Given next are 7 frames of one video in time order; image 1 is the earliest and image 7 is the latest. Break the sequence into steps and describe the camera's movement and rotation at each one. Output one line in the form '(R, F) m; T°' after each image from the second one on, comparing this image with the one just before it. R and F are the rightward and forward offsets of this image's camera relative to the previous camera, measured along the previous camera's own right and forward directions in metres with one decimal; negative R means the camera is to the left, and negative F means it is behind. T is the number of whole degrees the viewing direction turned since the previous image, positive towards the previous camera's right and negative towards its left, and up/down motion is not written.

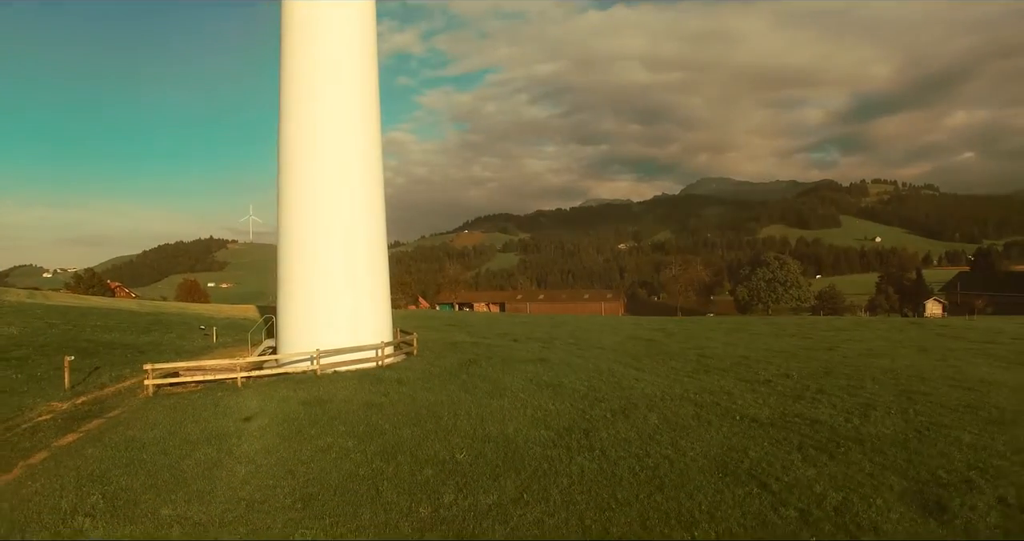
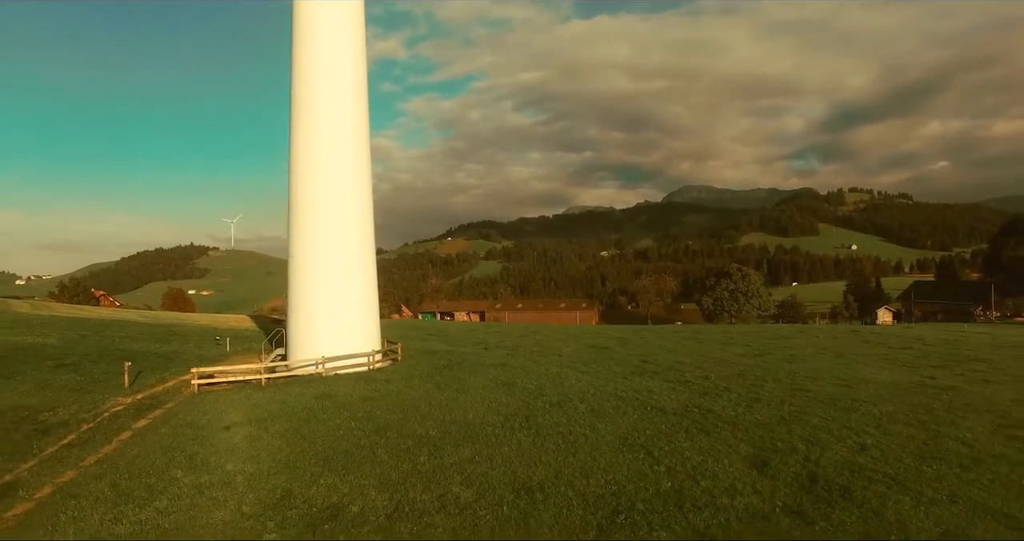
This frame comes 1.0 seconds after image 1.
(+0.5, -3.6) m; +1°
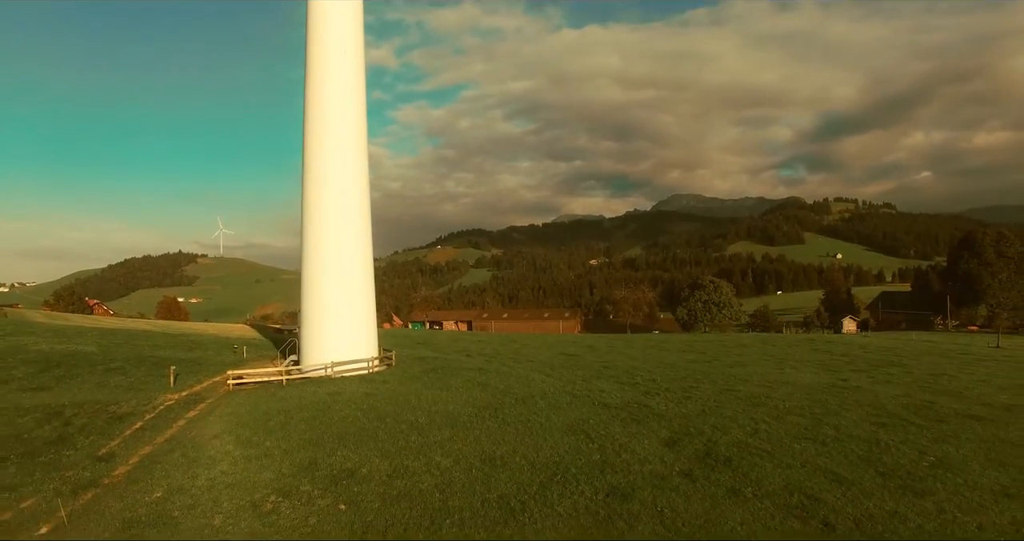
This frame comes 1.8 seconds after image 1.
(+0.5, -3.7) m; +1°
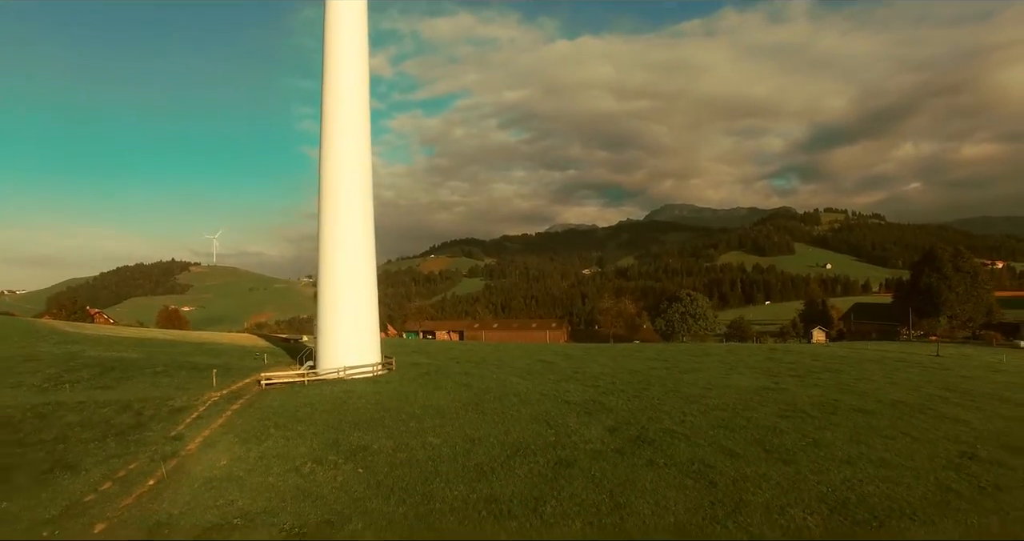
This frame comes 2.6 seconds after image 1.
(+0.5, -4.4) m; +1°
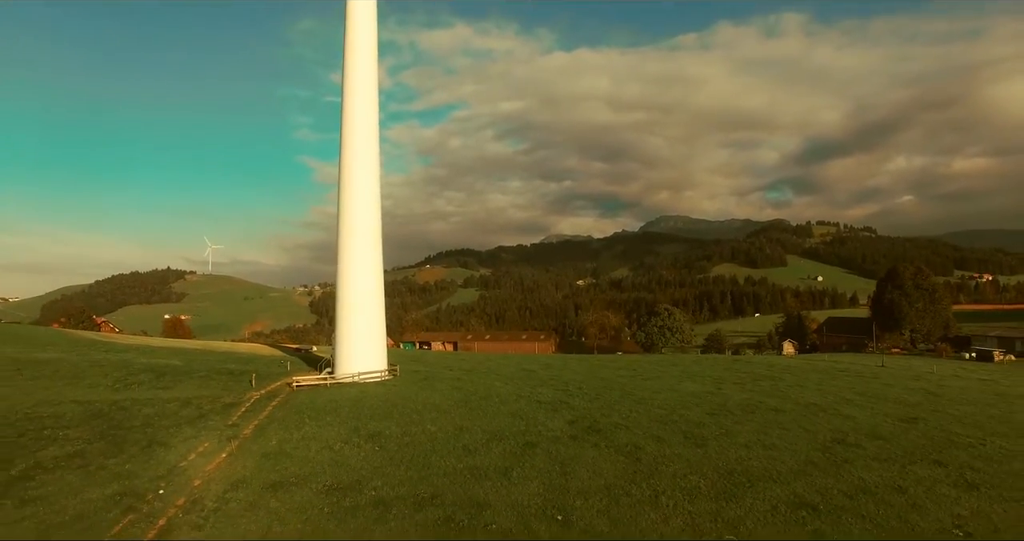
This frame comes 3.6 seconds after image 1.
(+0.5, -5.6) m; 0°
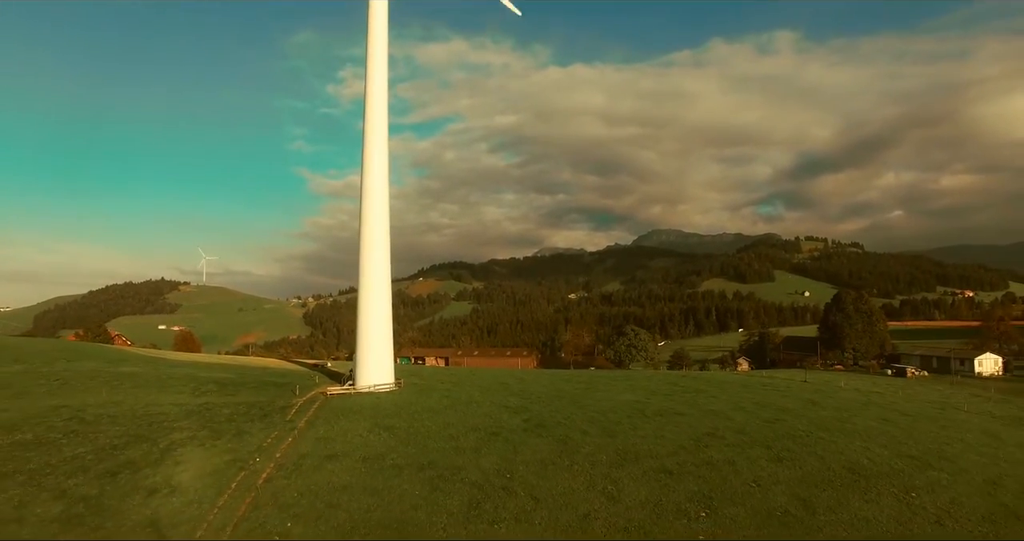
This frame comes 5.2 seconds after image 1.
(+1.1, -10.5) m; +1°
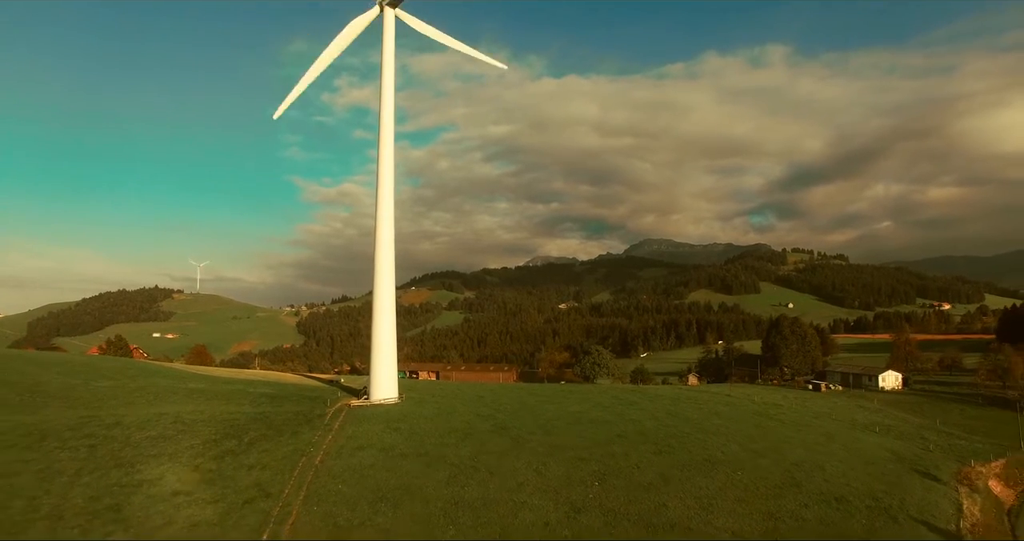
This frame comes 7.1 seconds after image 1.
(+1.6, -14.6) m; +1°
